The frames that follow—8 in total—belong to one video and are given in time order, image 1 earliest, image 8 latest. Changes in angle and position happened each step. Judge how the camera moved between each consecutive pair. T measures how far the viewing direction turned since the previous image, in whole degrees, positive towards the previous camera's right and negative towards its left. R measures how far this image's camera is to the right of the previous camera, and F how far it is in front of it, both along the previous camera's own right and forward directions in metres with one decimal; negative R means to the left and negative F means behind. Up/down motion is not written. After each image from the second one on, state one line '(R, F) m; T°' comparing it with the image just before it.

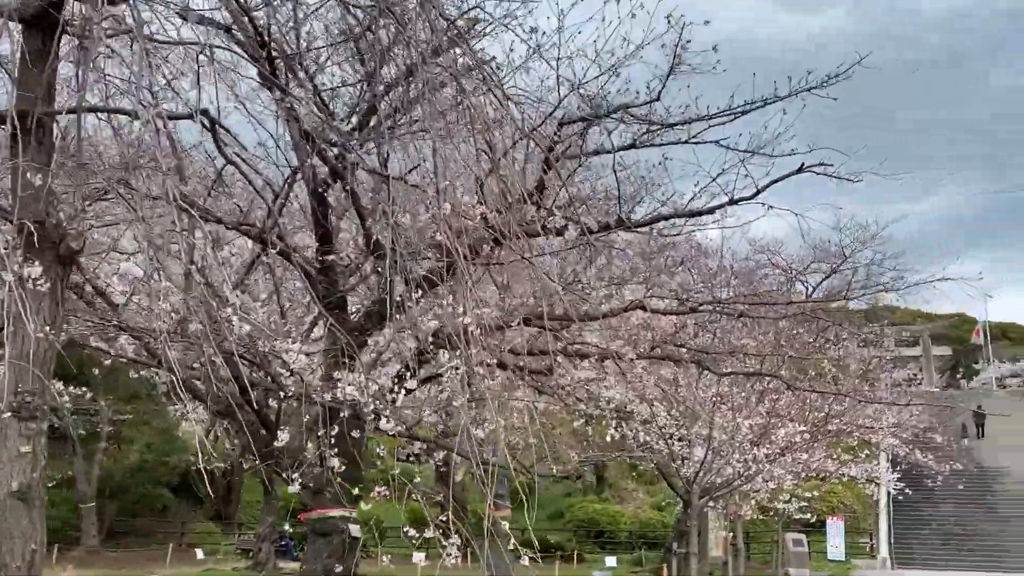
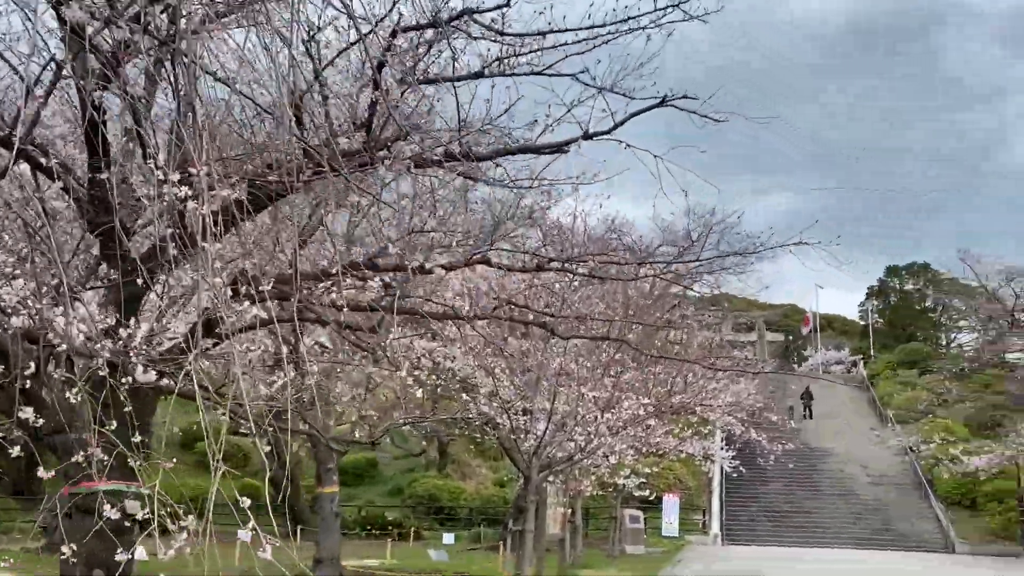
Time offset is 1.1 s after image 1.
(+0.3, +0.8) m; +9°
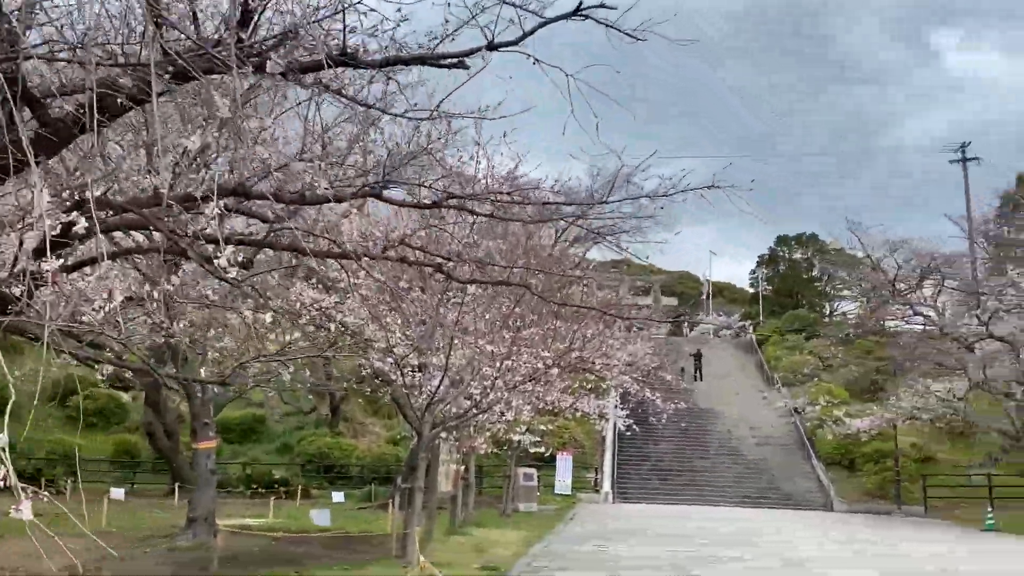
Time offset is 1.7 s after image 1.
(+0.1, +0.5) m; +7°
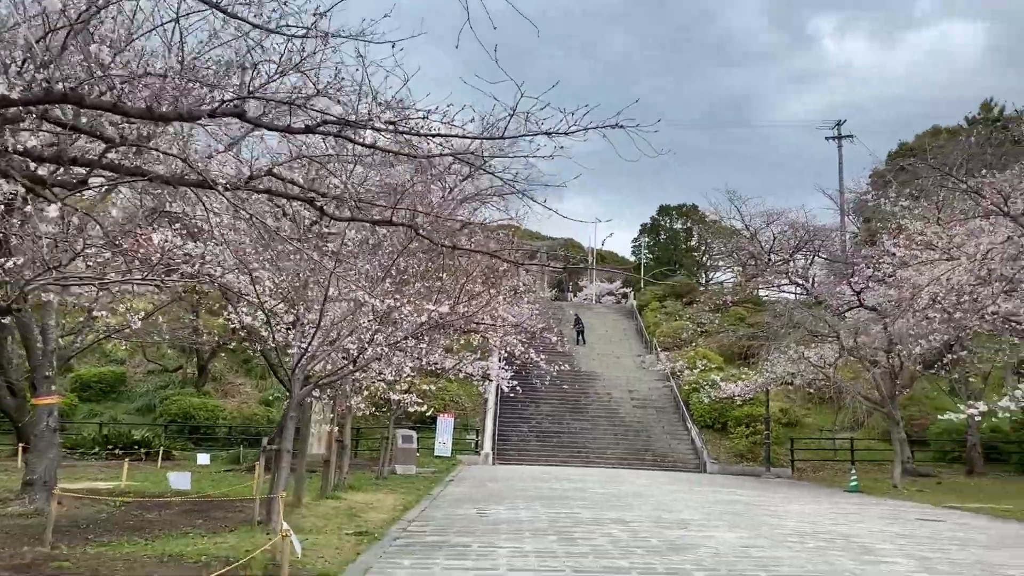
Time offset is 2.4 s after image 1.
(0.0, +0.6) m; +8°
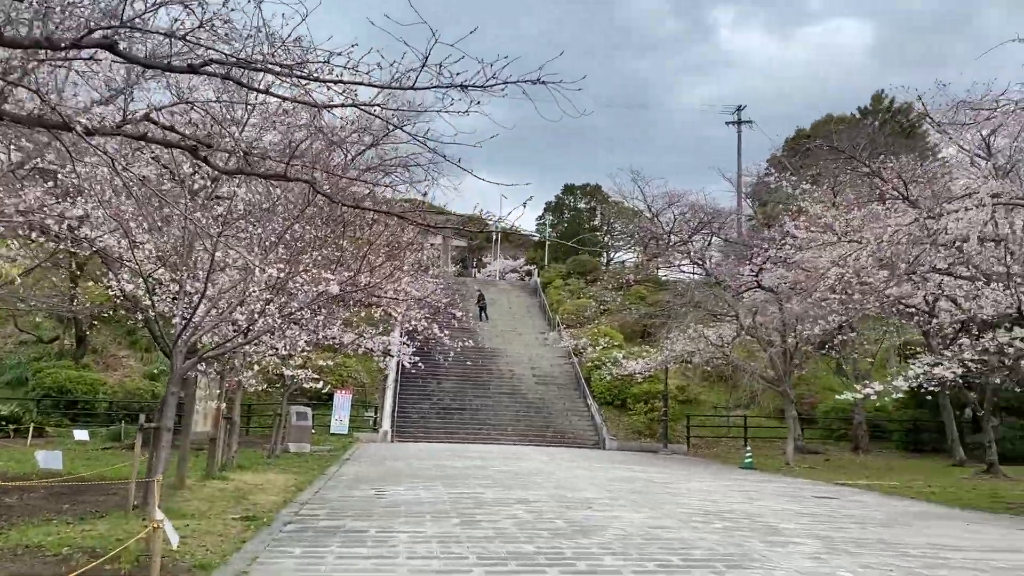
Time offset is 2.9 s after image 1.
(0.0, +0.4) m; +7°
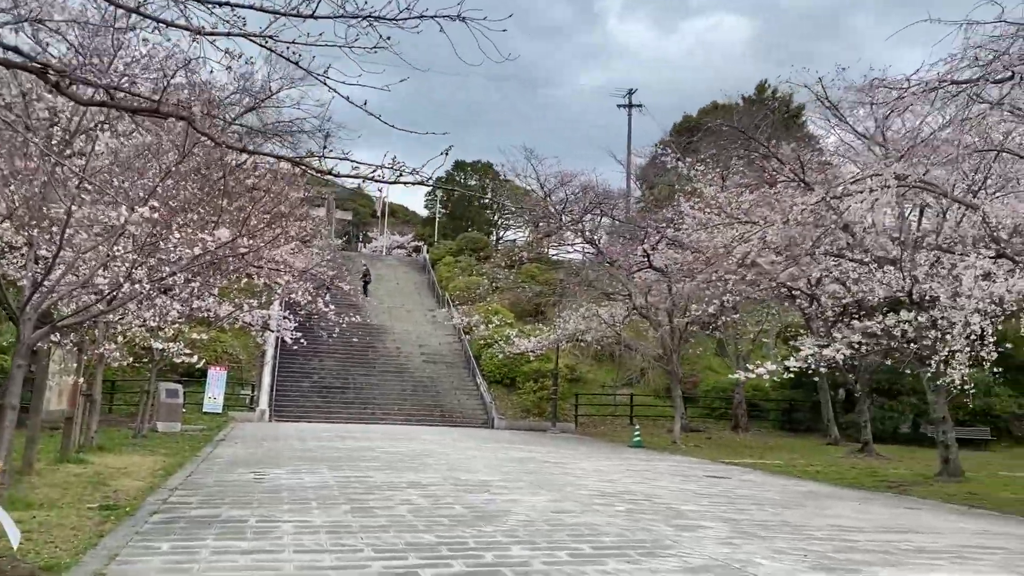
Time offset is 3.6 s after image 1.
(-0.1, +0.5) m; +8°
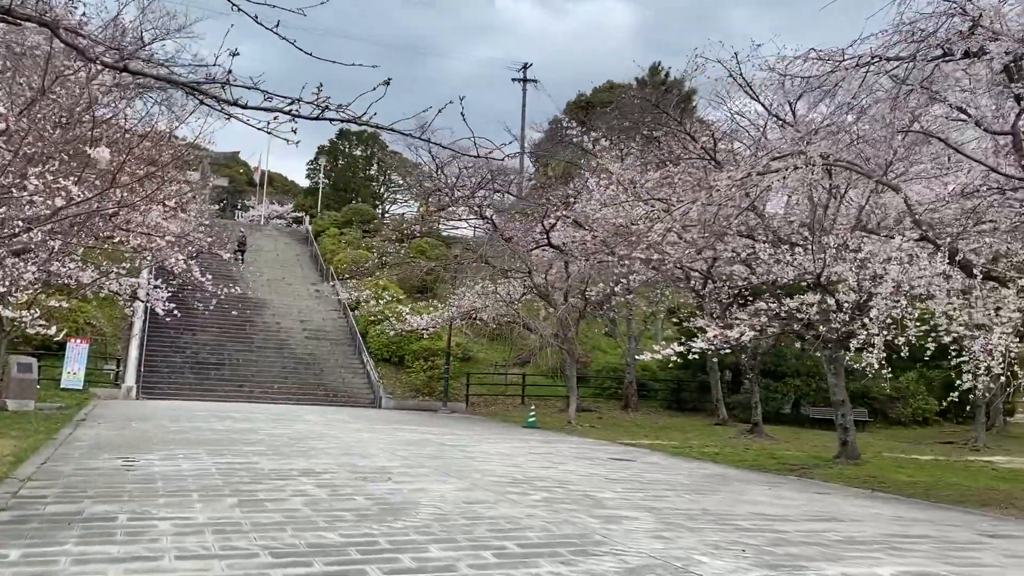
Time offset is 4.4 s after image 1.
(-0.2, +0.7) m; +8°
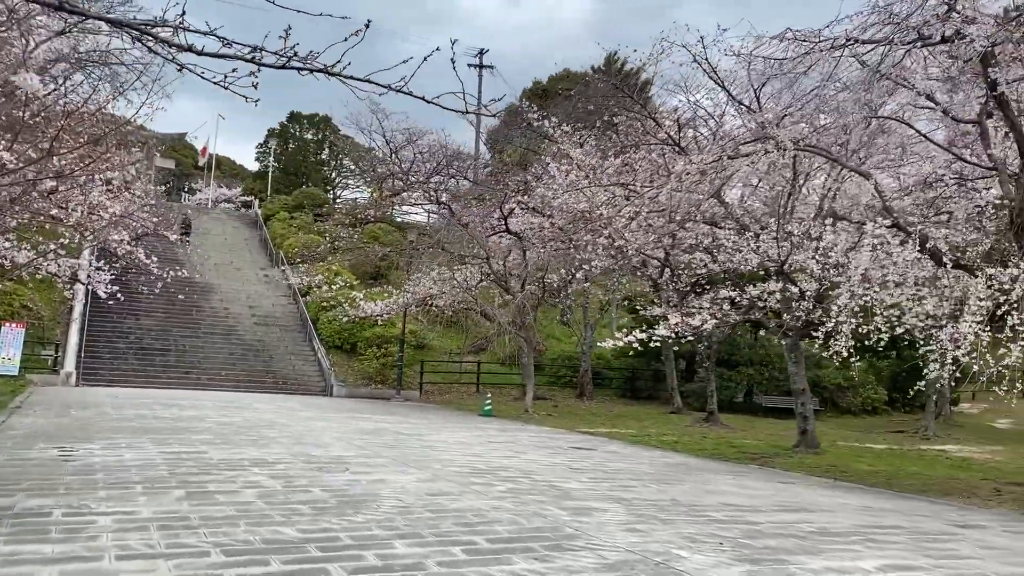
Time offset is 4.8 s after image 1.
(-0.1, +0.3) m; +3°
